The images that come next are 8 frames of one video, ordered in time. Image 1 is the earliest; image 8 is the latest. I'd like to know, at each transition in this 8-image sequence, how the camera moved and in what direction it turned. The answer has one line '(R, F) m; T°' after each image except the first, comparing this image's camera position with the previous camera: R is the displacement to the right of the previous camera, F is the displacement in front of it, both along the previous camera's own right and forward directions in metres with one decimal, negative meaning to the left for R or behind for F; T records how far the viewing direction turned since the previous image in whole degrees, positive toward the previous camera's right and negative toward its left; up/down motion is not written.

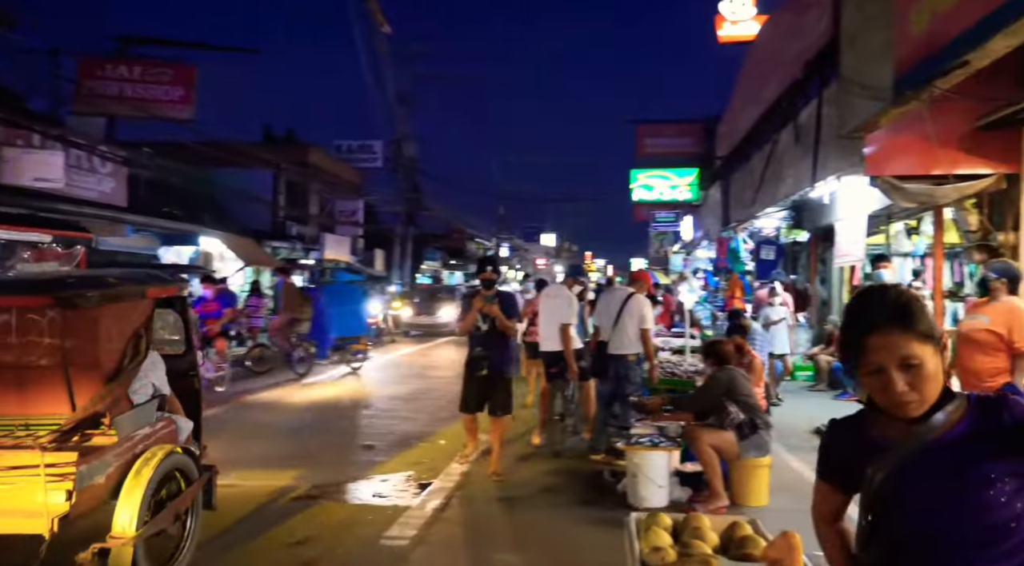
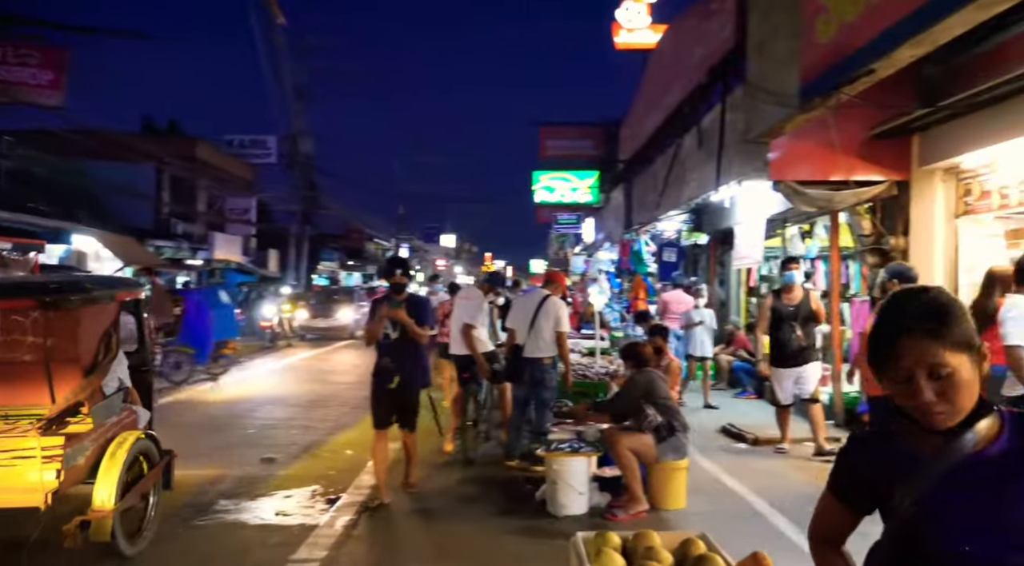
(+2.9, +0.4) m; -18°
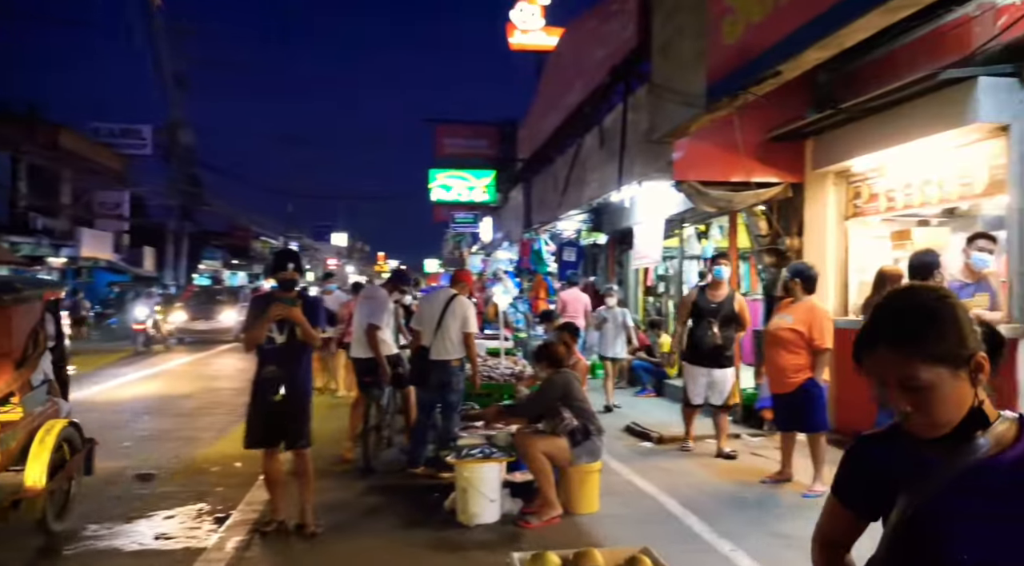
(-0.1, +0.2) m; +8°
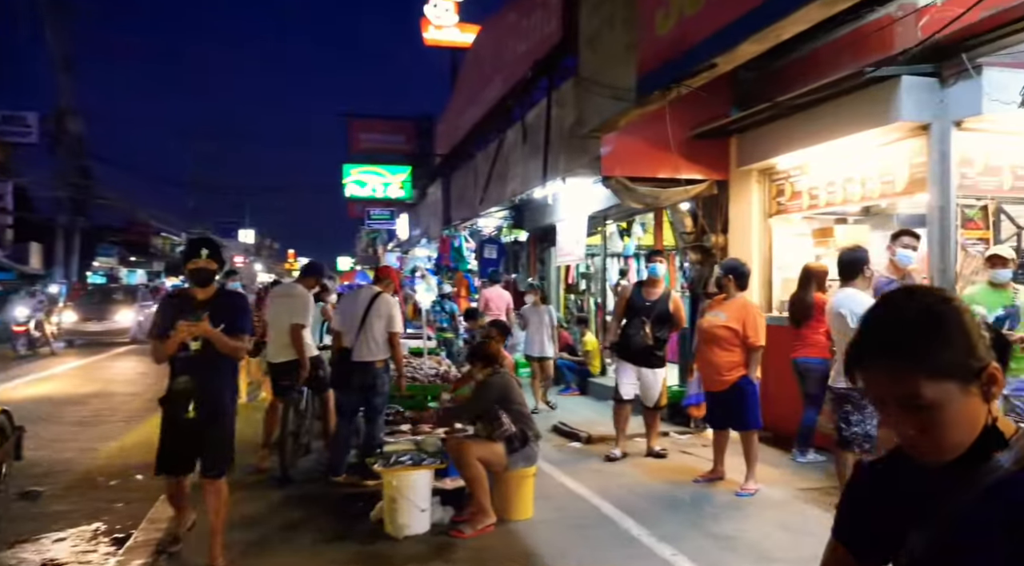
(-0.1, +0.3) m; +6°
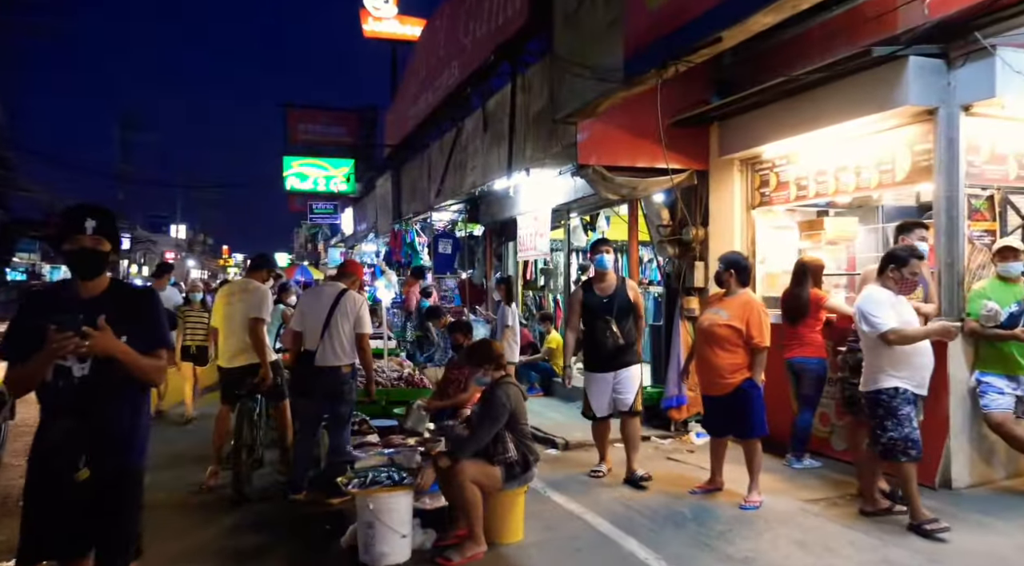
(-0.3, +0.6) m; +4°
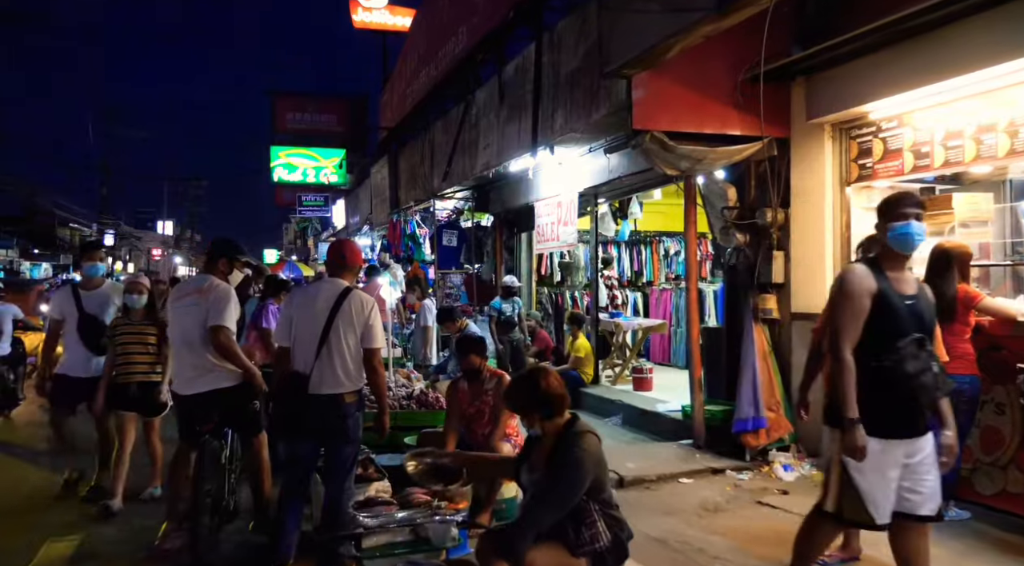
(-0.4, +1.5) m; +1°
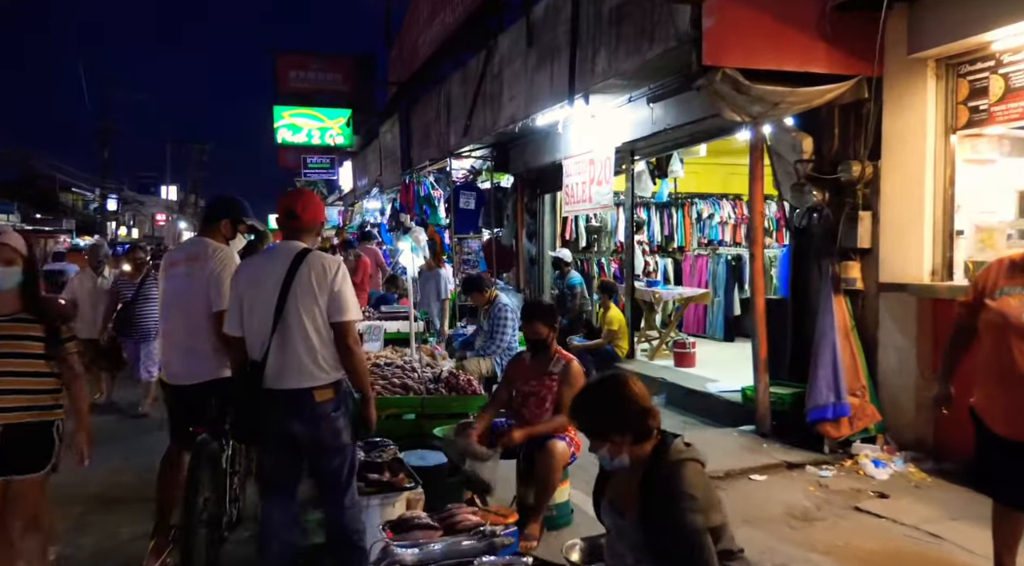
(-0.3, +0.9) m; 0°
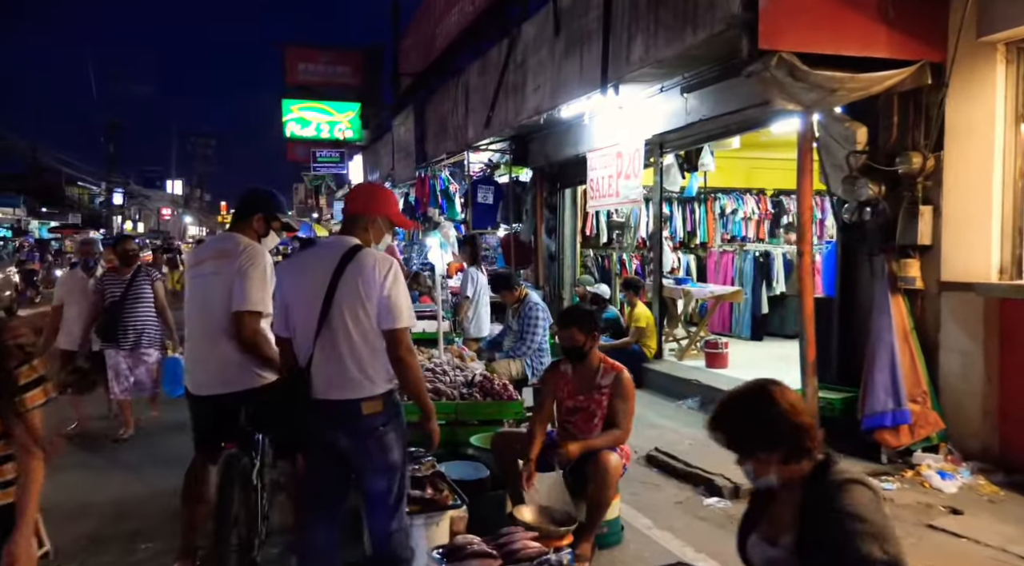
(-0.2, +0.3) m; 0°
